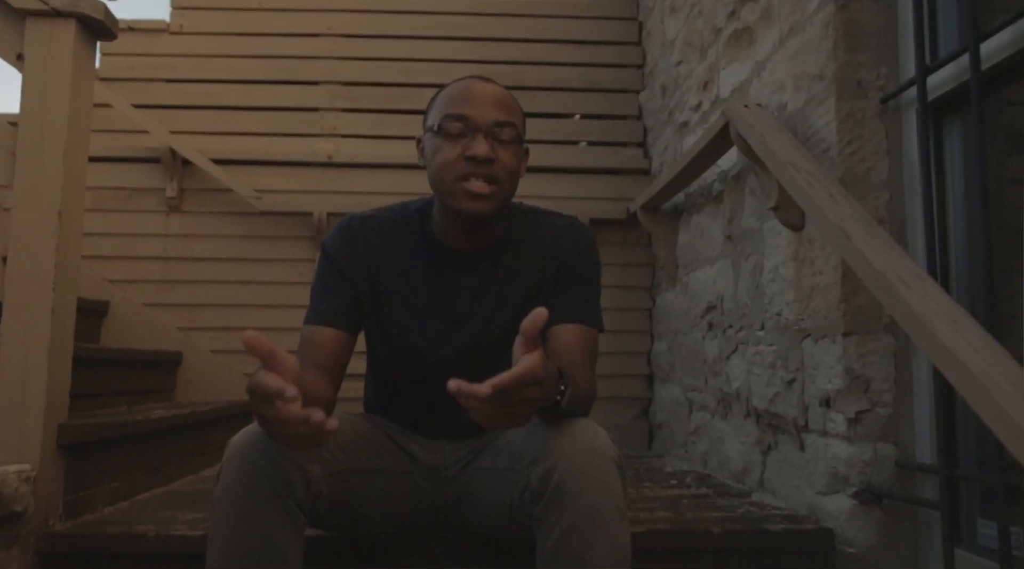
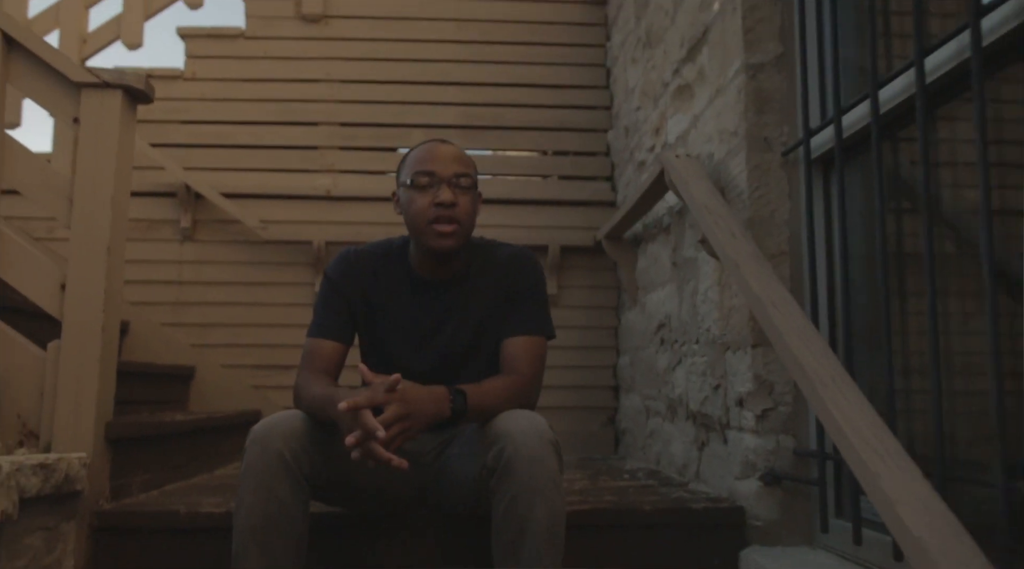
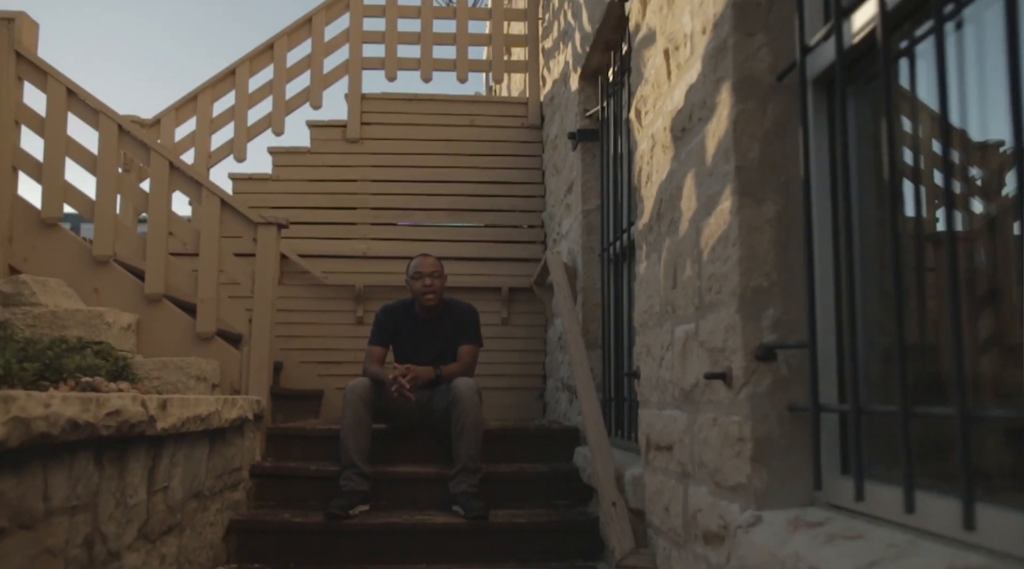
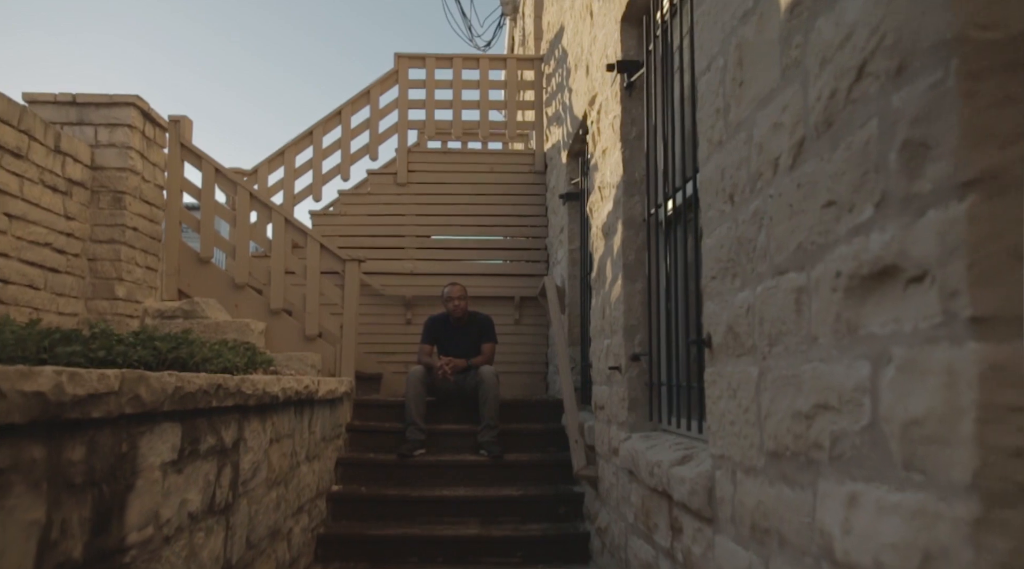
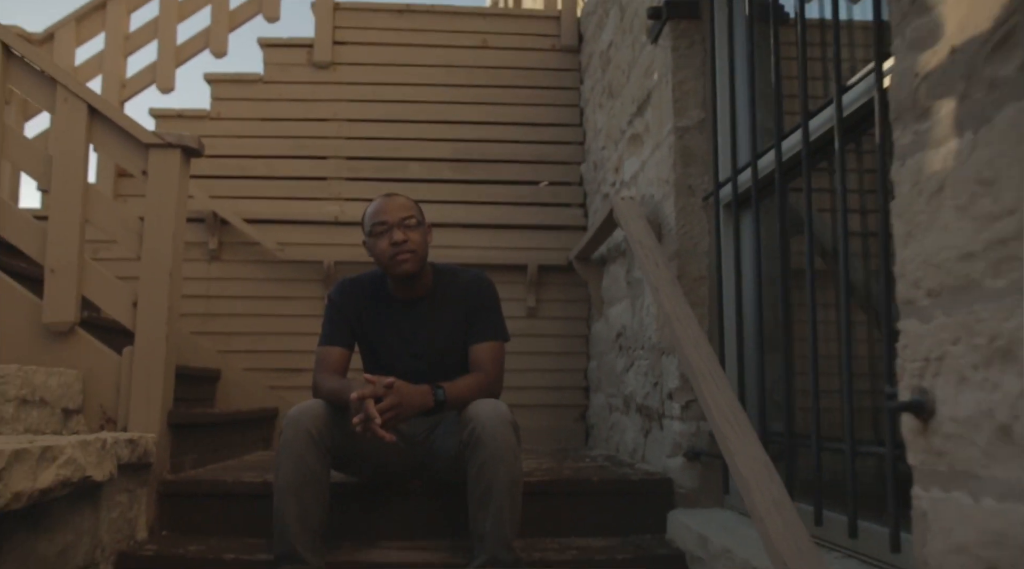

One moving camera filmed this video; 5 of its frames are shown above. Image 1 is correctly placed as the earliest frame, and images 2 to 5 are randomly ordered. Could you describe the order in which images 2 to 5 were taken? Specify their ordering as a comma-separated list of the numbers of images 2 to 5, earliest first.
2, 5, 3, 4
